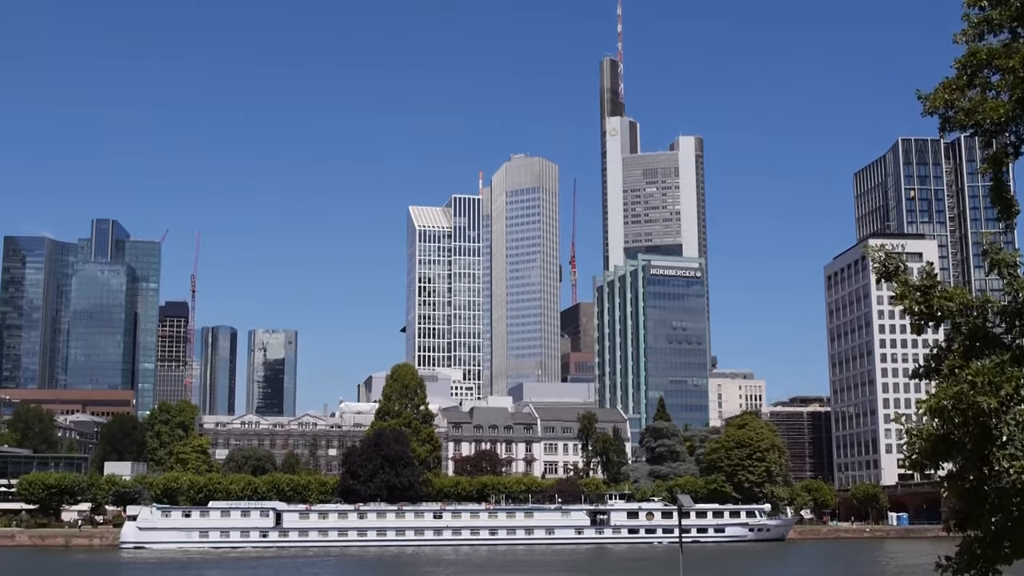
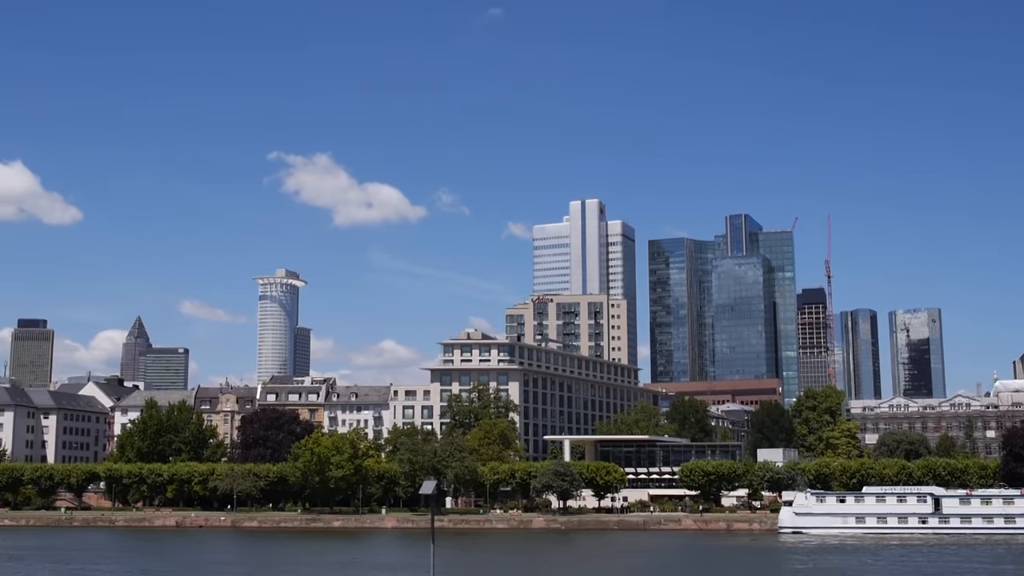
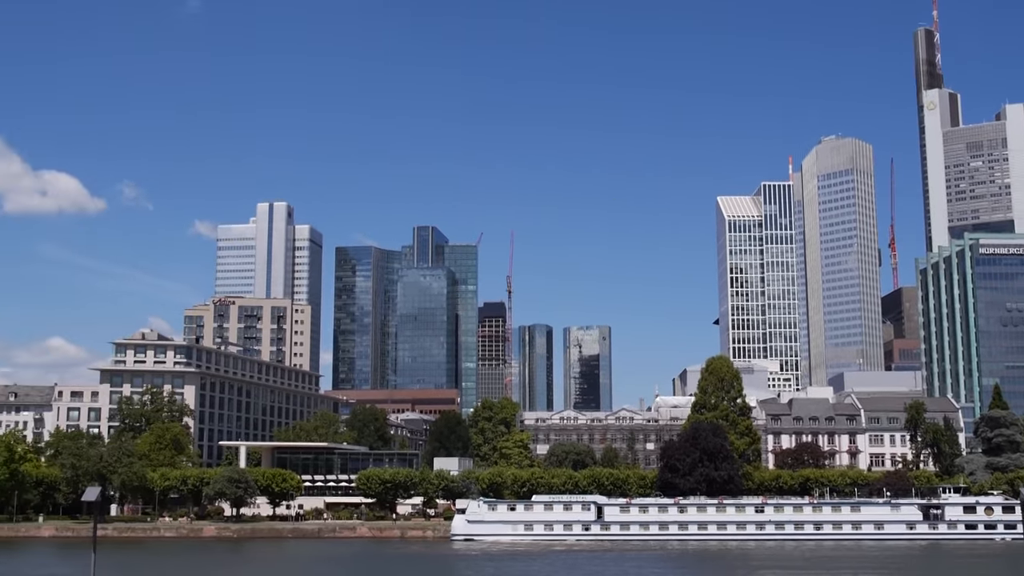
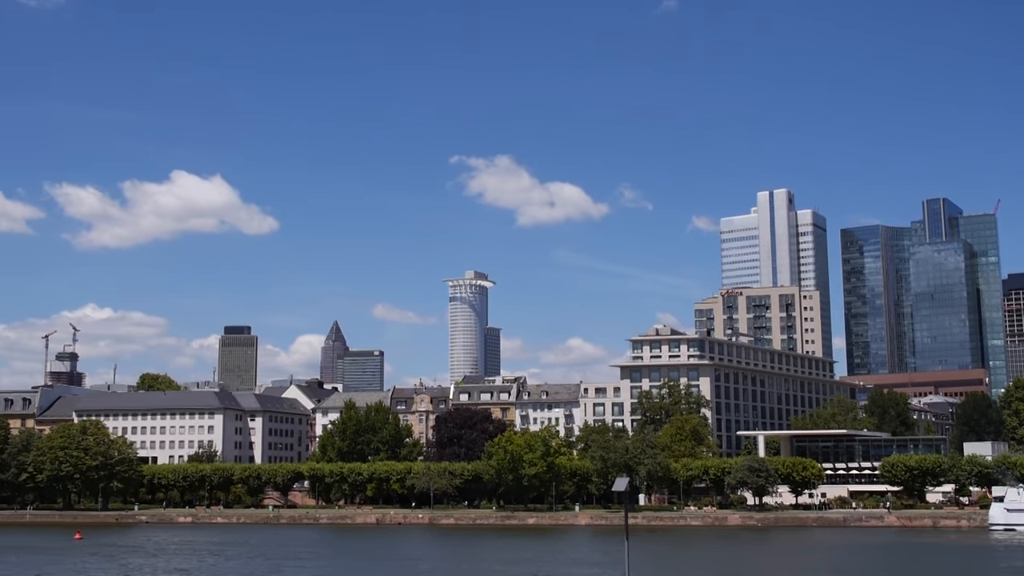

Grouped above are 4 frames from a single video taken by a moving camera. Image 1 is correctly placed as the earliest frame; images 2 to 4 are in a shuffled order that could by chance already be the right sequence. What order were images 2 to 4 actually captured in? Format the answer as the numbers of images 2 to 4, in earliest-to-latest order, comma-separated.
3, 2, 4
